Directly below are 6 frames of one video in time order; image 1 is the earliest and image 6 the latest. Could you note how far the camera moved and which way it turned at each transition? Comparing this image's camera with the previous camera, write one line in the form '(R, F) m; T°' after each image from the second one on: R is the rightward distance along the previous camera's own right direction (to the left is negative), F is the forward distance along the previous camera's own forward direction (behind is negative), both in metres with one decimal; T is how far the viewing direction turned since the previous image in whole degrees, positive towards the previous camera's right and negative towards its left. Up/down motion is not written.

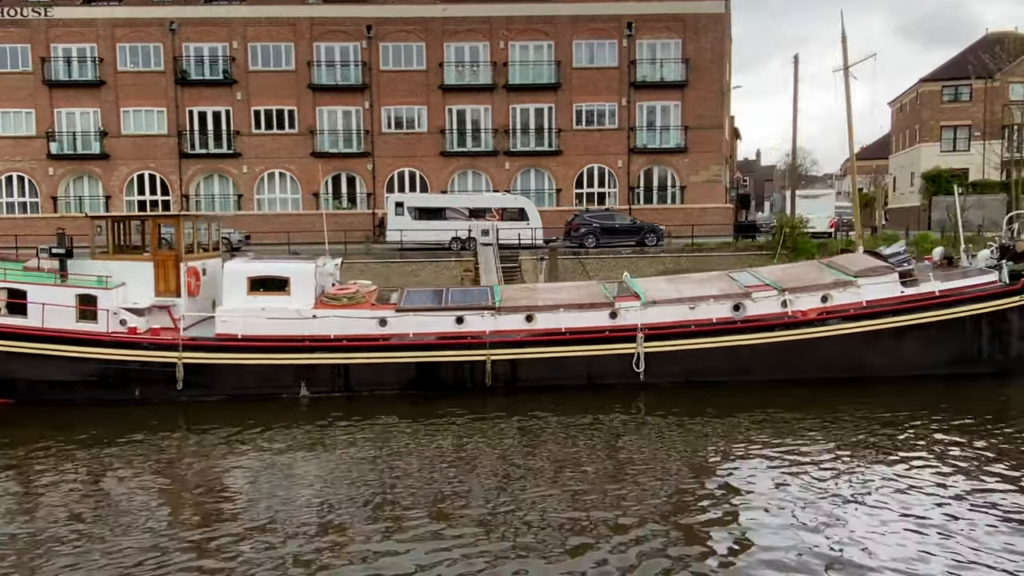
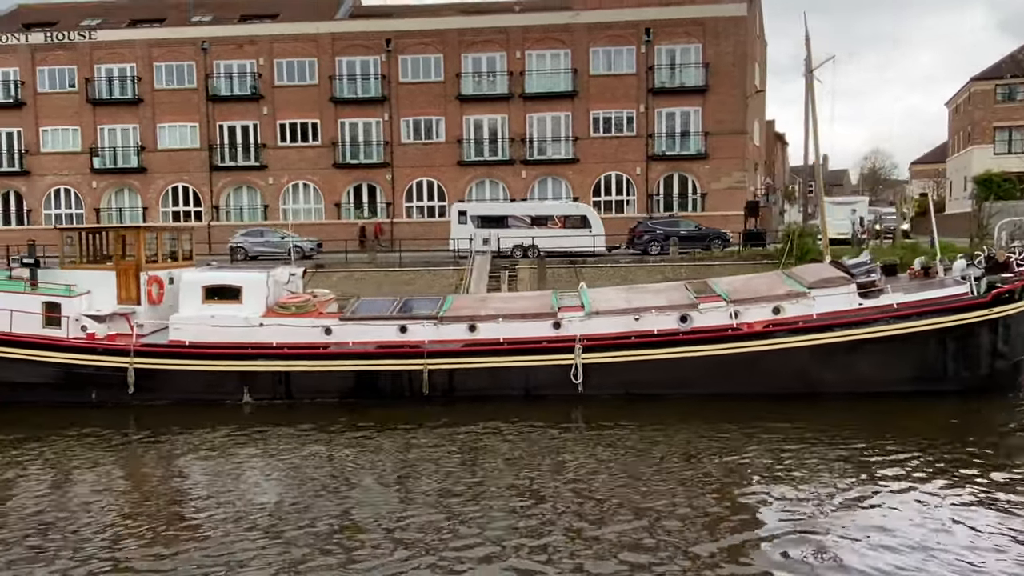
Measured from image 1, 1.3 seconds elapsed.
(+2.5, +0.1) m; -6°
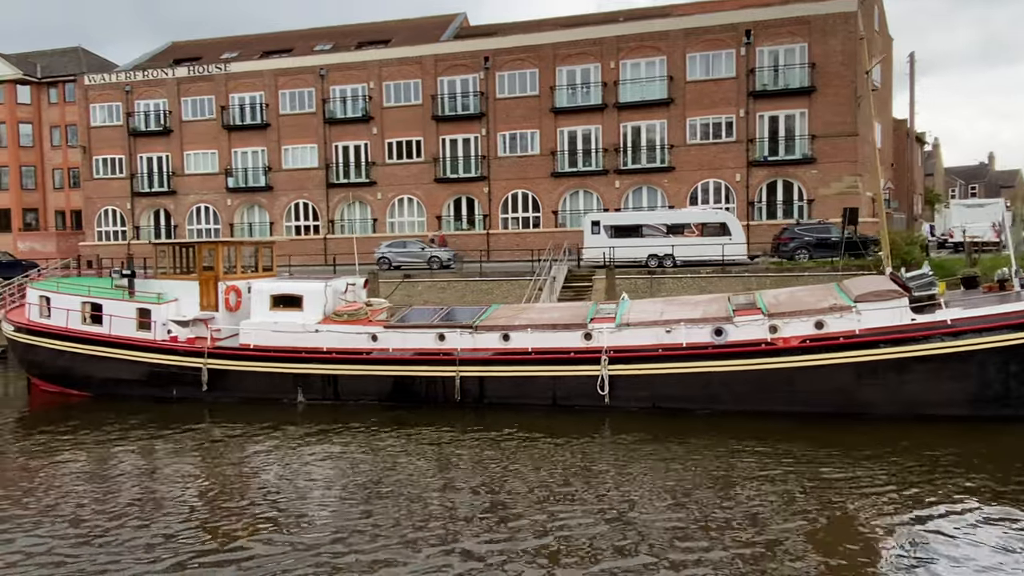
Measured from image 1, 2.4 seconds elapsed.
(+2.2, -0.1) m; -11°
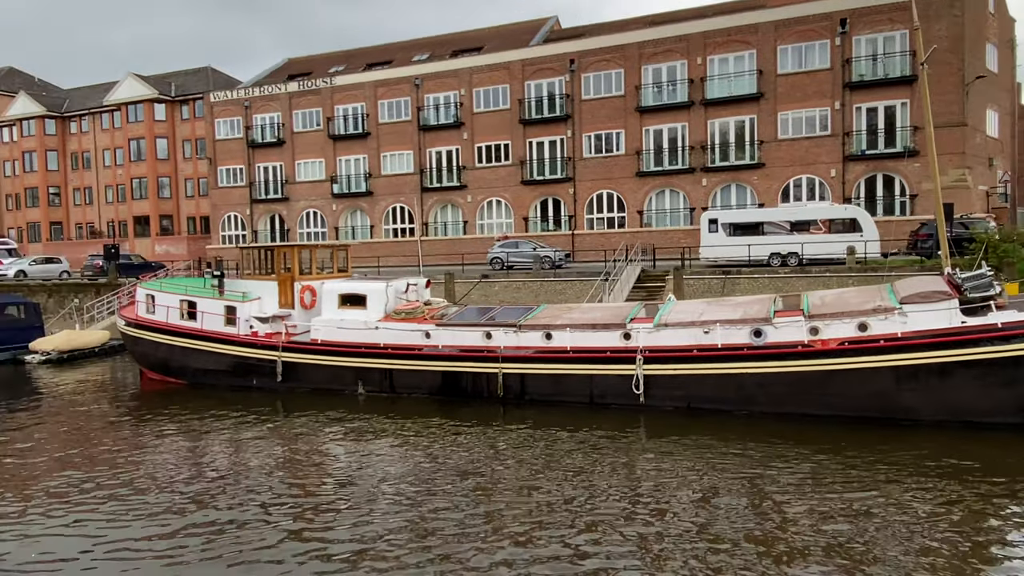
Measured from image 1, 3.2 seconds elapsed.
(+1.6, -0.4) m; -9°
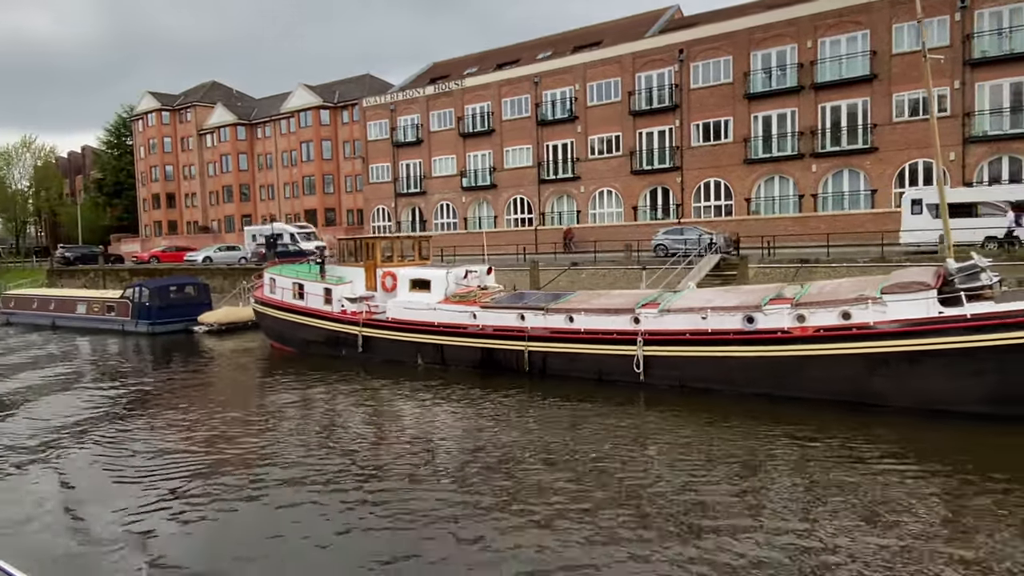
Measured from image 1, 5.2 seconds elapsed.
(+3.5, -1.6) m; -14°
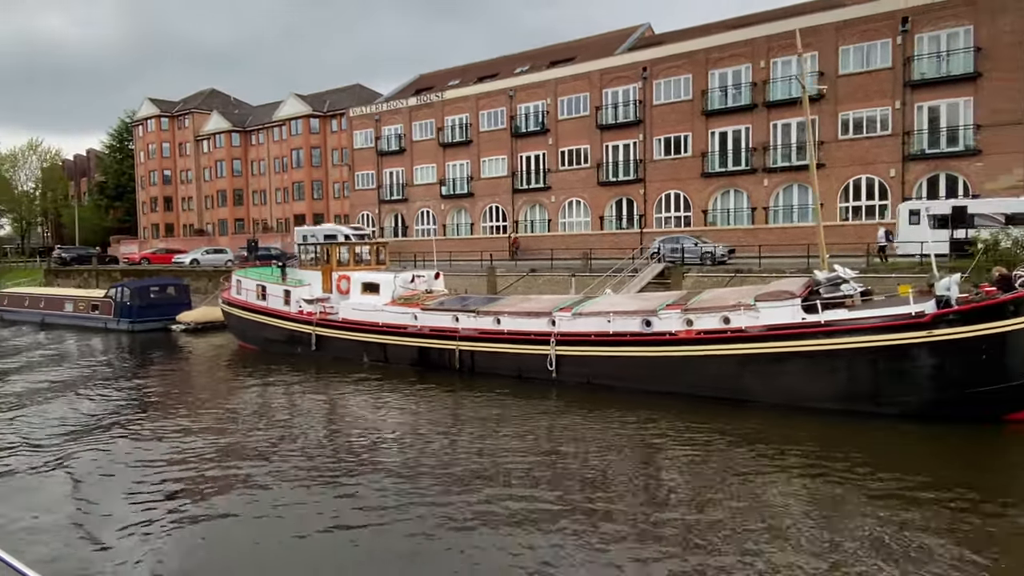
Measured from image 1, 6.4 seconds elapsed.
(+1.9, -1.6) m; -1°
